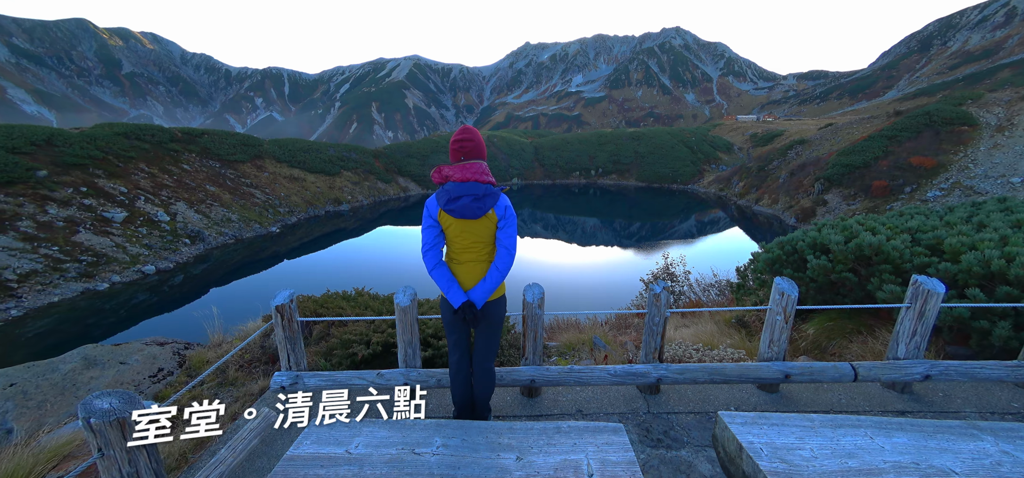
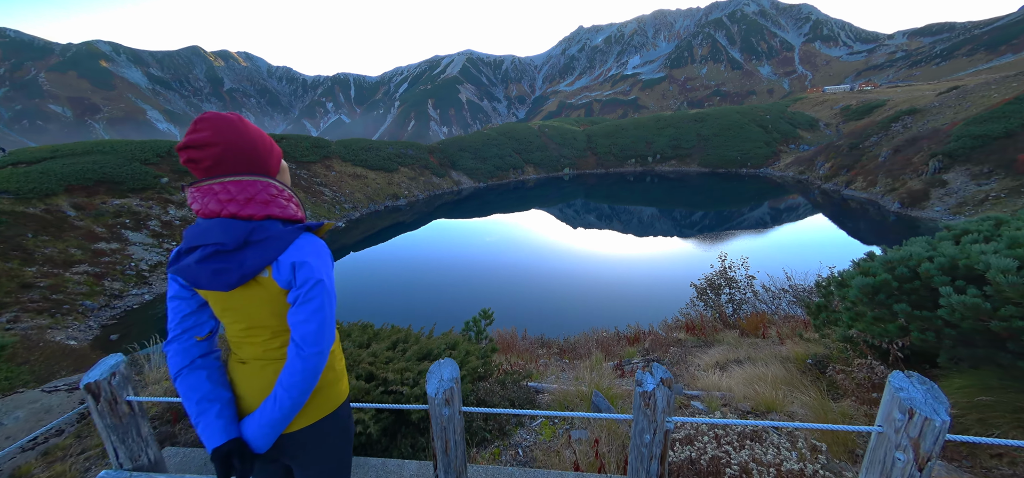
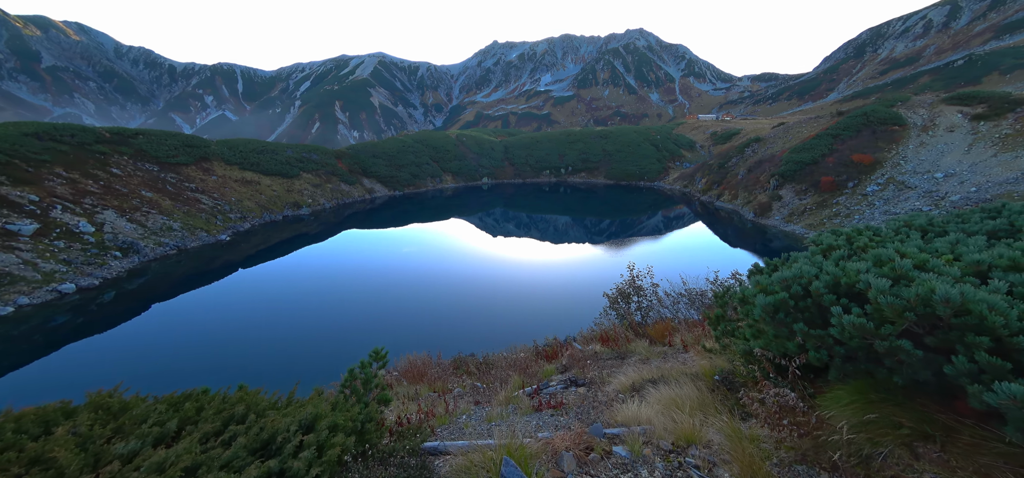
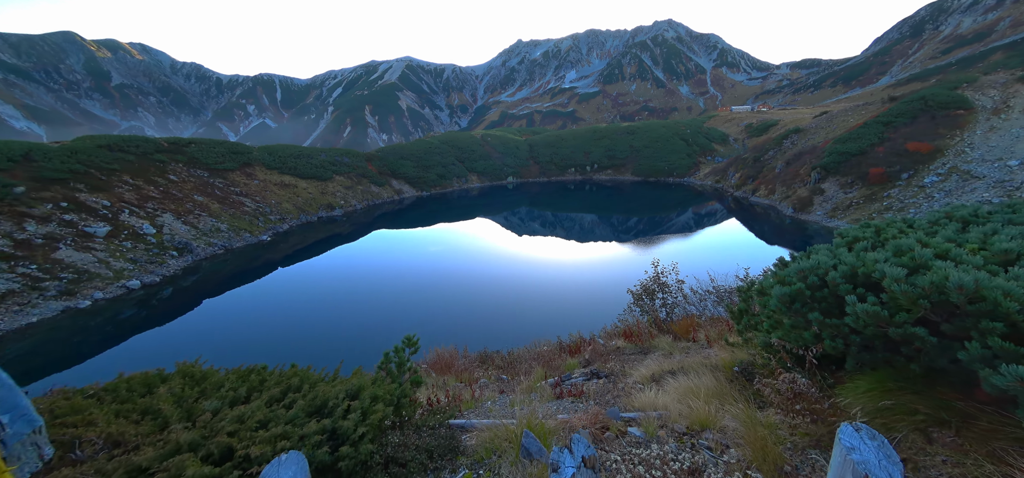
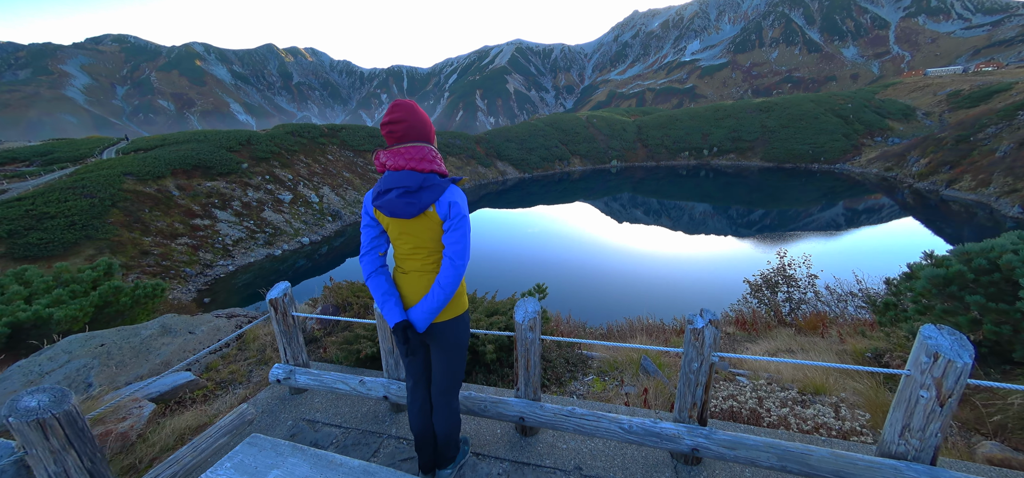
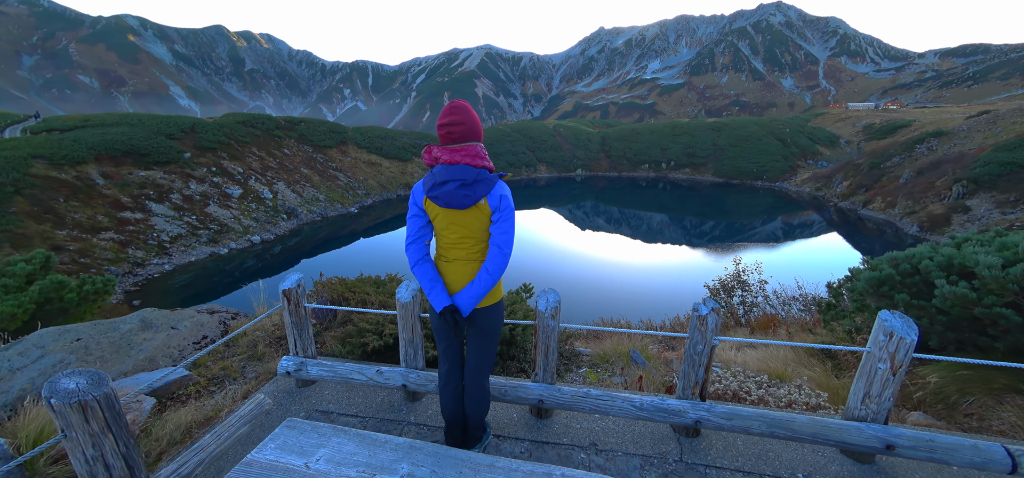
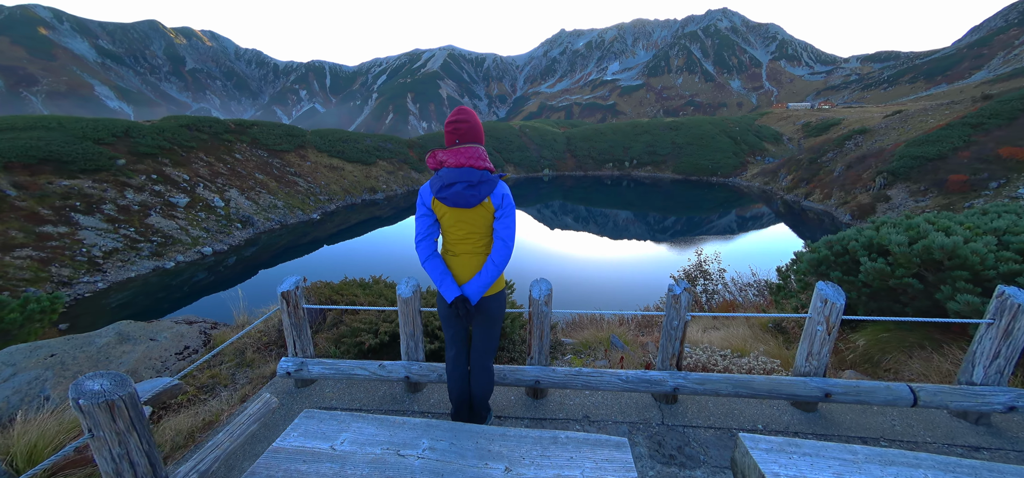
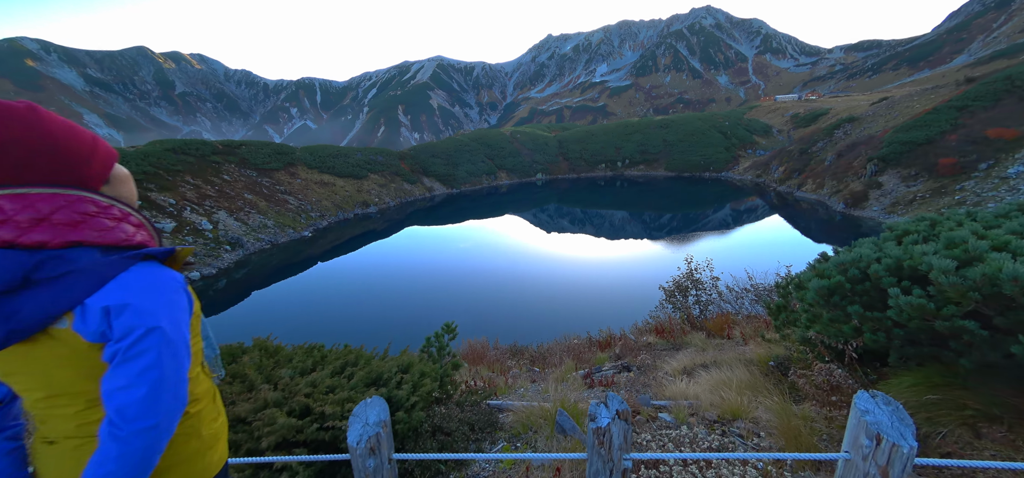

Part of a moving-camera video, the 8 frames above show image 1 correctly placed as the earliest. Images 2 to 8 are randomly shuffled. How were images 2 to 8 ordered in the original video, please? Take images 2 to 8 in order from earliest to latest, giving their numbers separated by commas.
7, 6, 5, 2, 8, 4, 3
